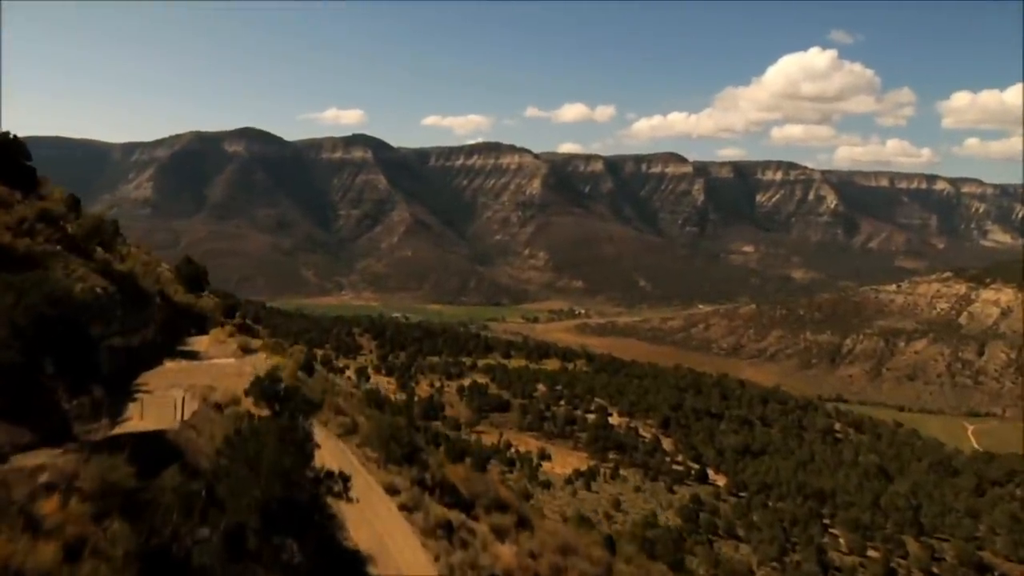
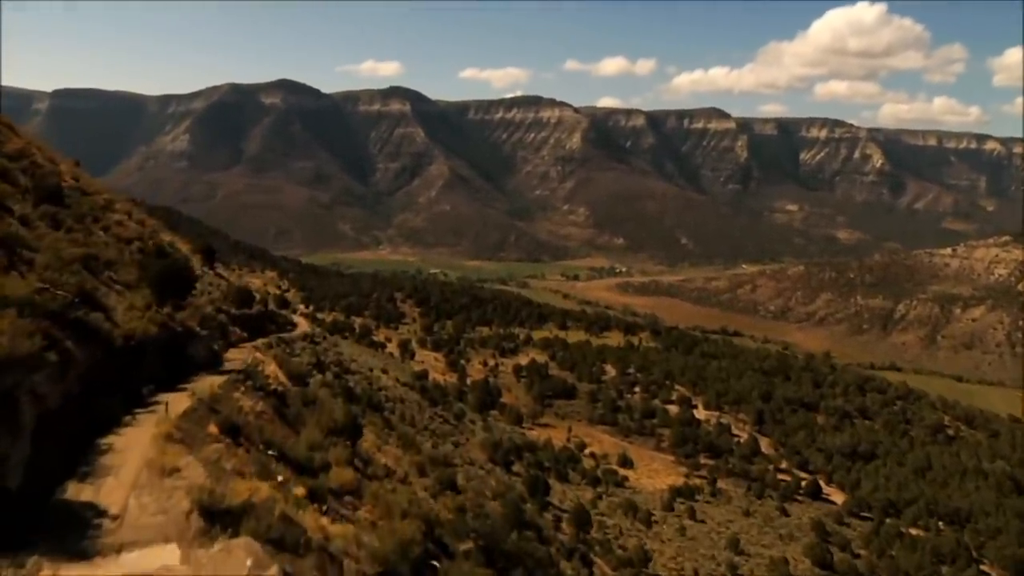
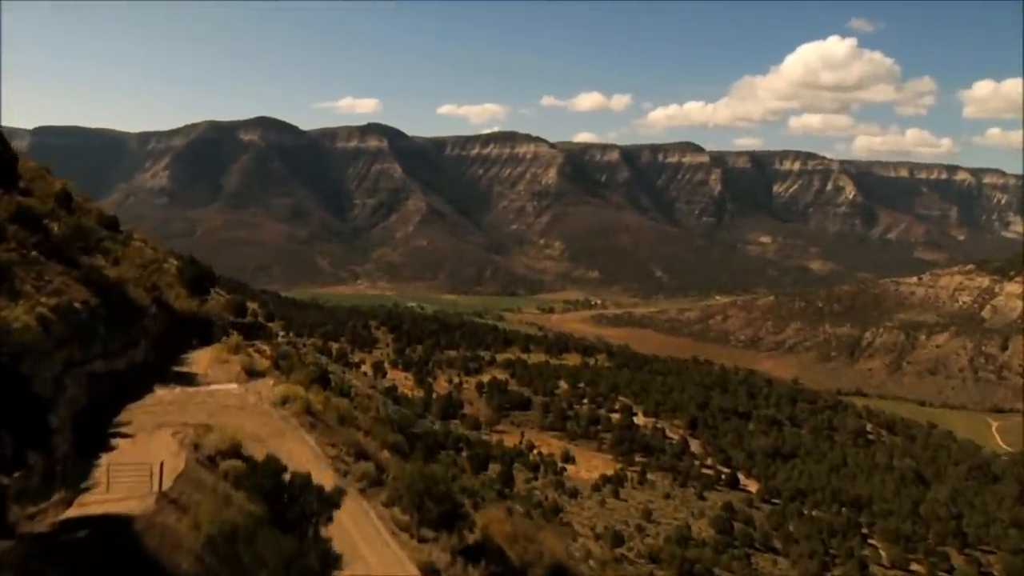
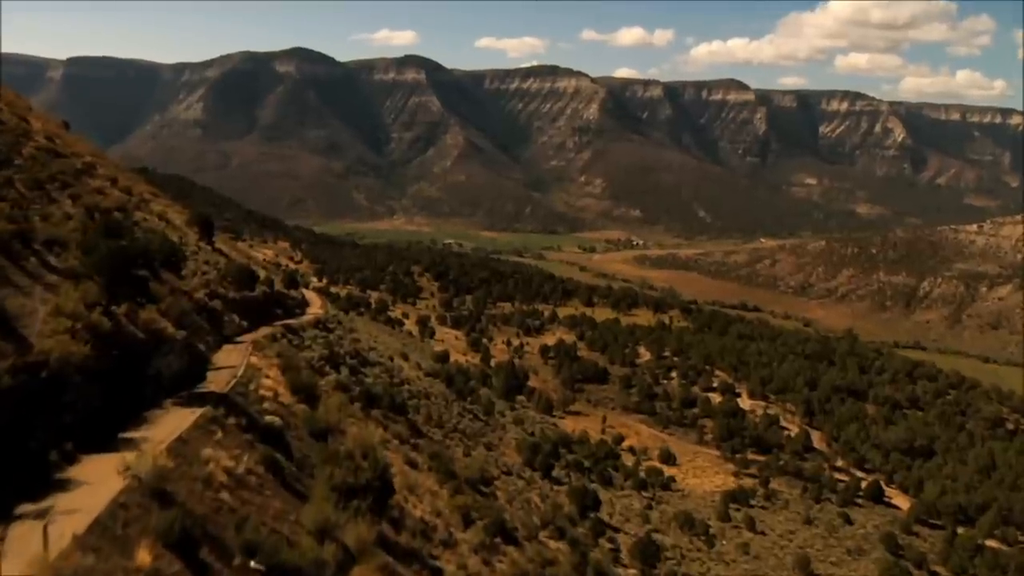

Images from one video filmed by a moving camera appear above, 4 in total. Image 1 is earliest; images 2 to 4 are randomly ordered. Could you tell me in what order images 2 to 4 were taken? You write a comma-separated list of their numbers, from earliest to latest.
3, 2, 4
